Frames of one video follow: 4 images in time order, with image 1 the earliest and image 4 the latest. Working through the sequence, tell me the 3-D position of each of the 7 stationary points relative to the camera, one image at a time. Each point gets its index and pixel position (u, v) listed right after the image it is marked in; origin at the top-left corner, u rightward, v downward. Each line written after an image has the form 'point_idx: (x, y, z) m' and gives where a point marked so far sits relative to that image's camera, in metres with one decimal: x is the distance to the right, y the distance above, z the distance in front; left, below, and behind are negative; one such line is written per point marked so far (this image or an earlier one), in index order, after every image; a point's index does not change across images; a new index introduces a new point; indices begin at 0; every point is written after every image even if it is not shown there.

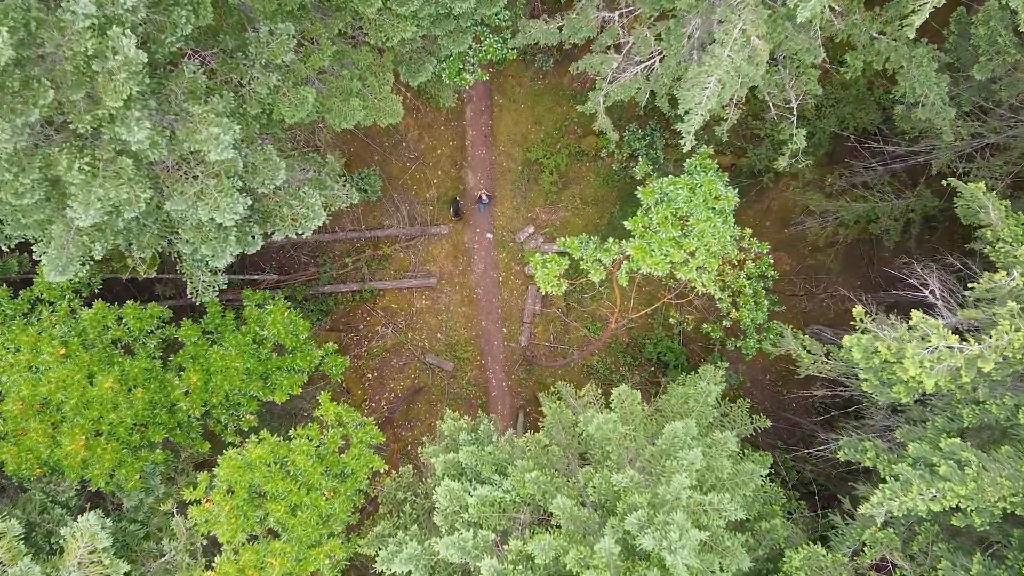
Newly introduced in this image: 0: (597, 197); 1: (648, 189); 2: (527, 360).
0: (+2.2, +2.3, +13.1) m
1: (+2.1, +1.5, +7.7) m
2: (+0.4, -1.9, +13.1) m
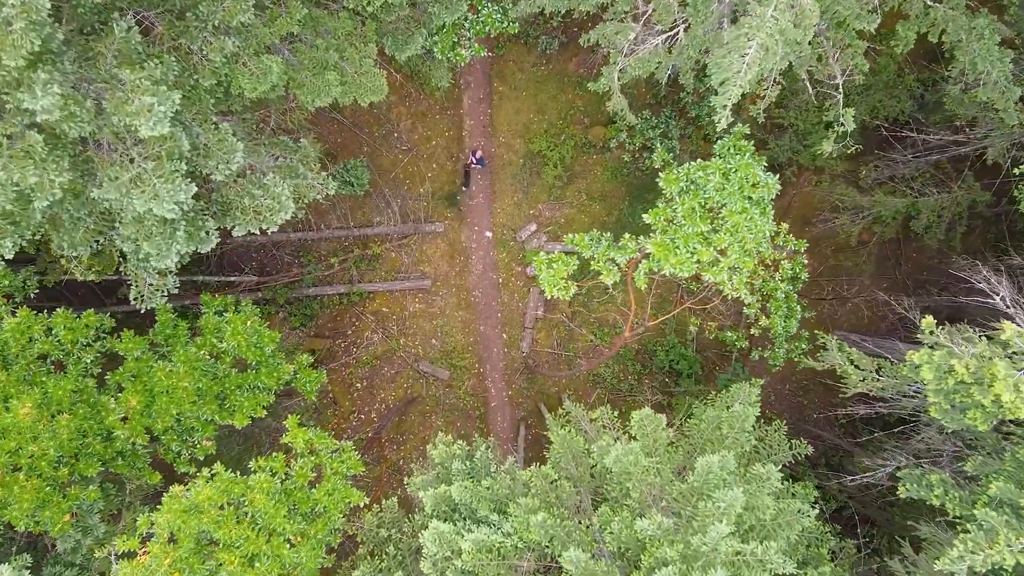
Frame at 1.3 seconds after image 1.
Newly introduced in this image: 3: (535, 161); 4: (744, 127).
0: (+2.2, +2.3, +12.0) m
1: (+2.1, +1.4, +6.5) m
2: (+0.4, -1.9, +12.0) m
3: (+0.5, +3.0, +11.9) m
4: (+2.9, +2.0, +6.3) m
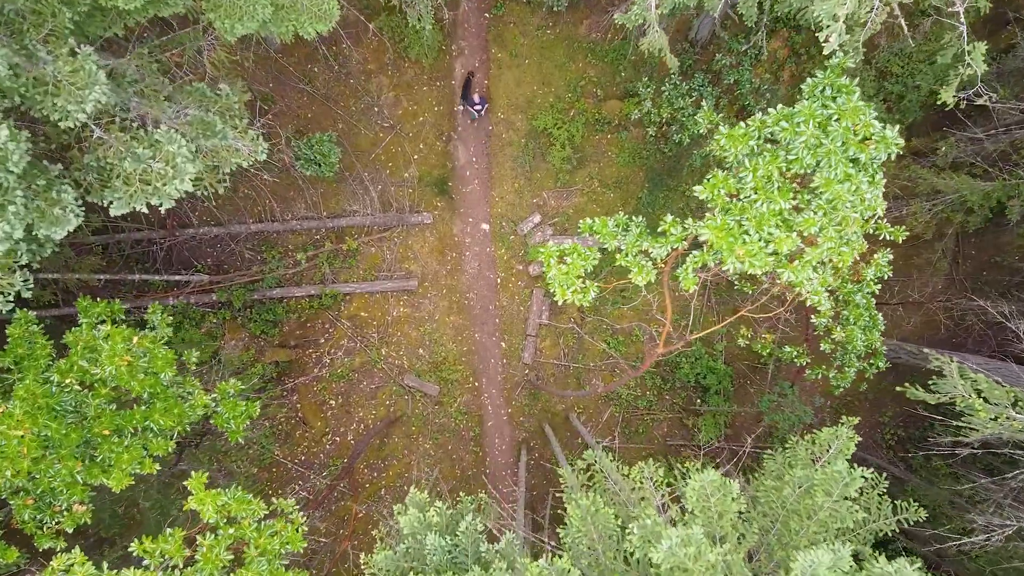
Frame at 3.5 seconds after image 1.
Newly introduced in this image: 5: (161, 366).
0: (+2.2, +2.2, +10.0) m
1: (+2.1, +1.4, +4.6) m
2: (+0.4, -2.0, +10.0) m
3: (+0.5, +3.0, +10.0) m
4: (+2.9, +2.0, +4.4) m
5: (-3.3, -0.7, +4.8) m
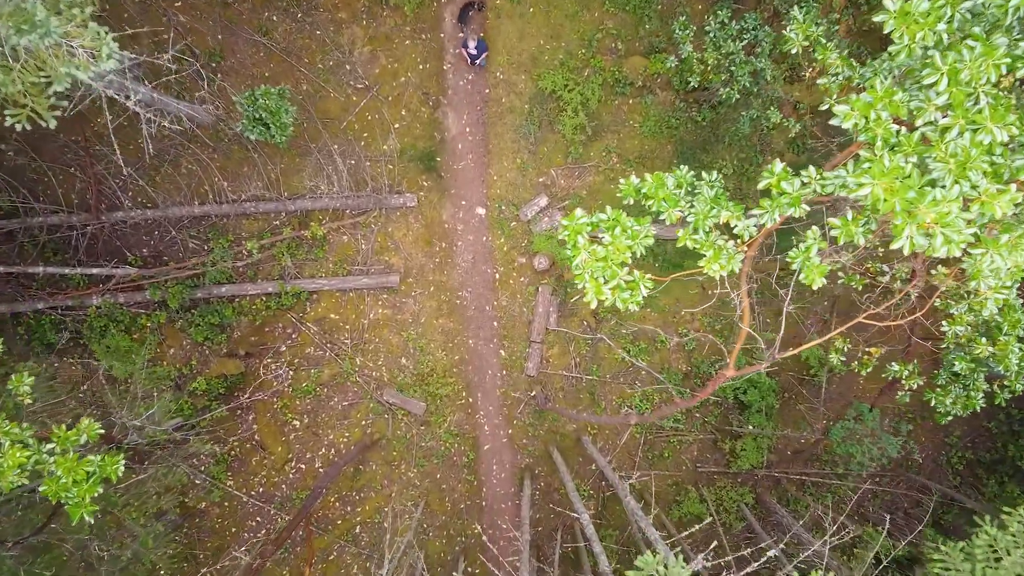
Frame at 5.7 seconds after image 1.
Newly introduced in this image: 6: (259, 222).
0: (+2.2, +2.3, +8.1) m
1: (+2.1, +1.5, +2.7) m
2: (+0.4, -1.9, +8.1) m
3: (+0.6, +3.0, +8.0) m
4: (+3.0, +2.0, +2.4) m
5: (-3.2, -0.7, +2.8) m
6: (-4.1, +1.1, +7.9) m
